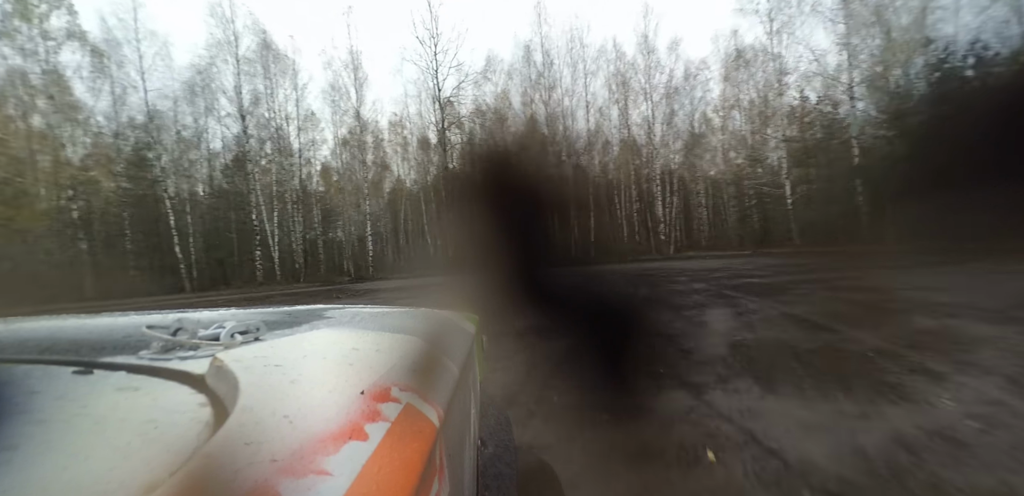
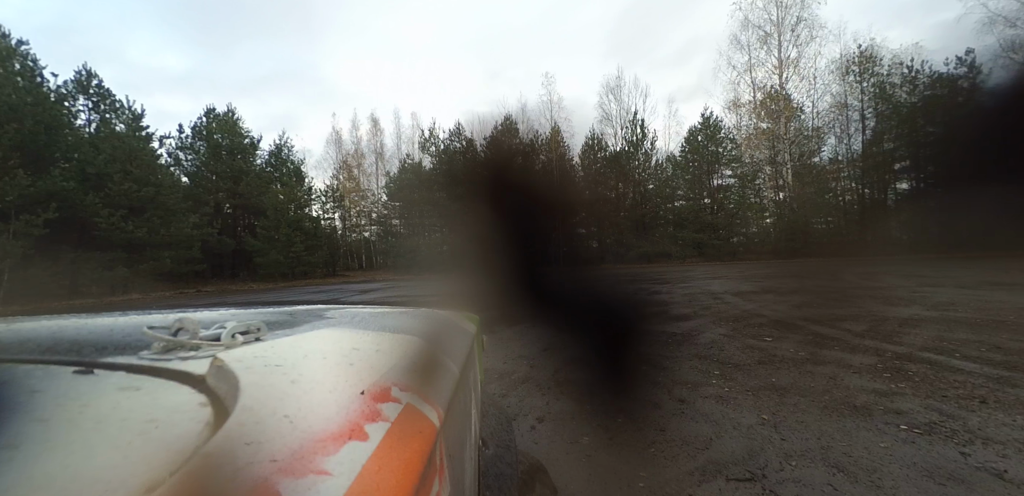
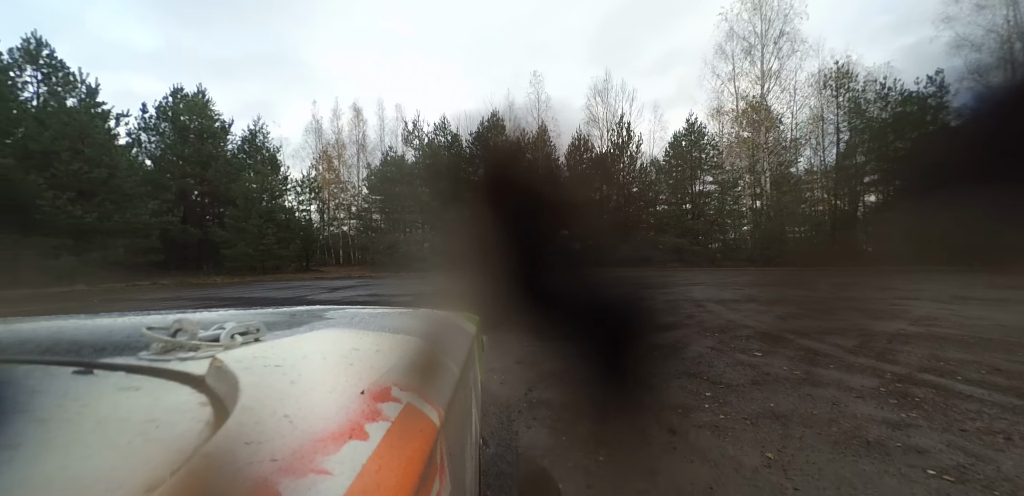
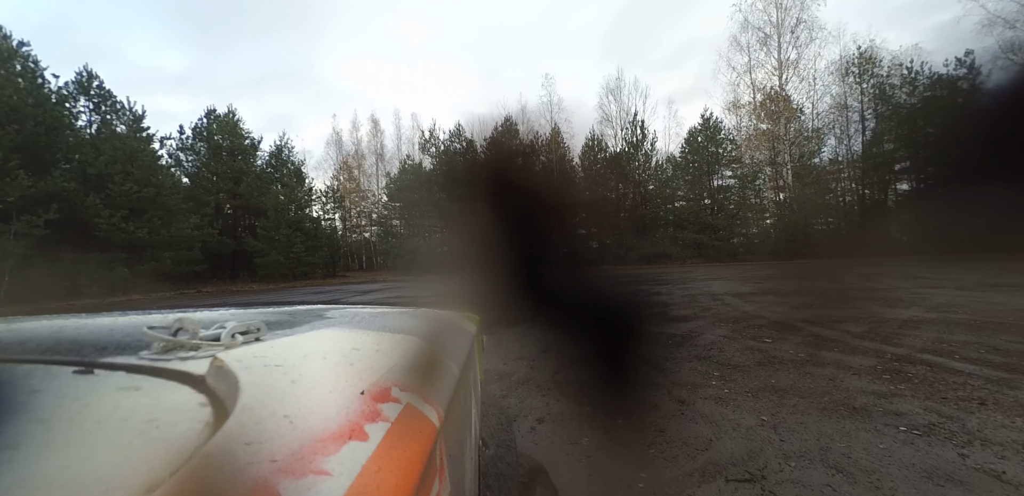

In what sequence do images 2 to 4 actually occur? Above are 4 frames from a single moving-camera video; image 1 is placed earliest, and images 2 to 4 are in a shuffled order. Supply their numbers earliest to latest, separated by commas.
3, 4, 2
